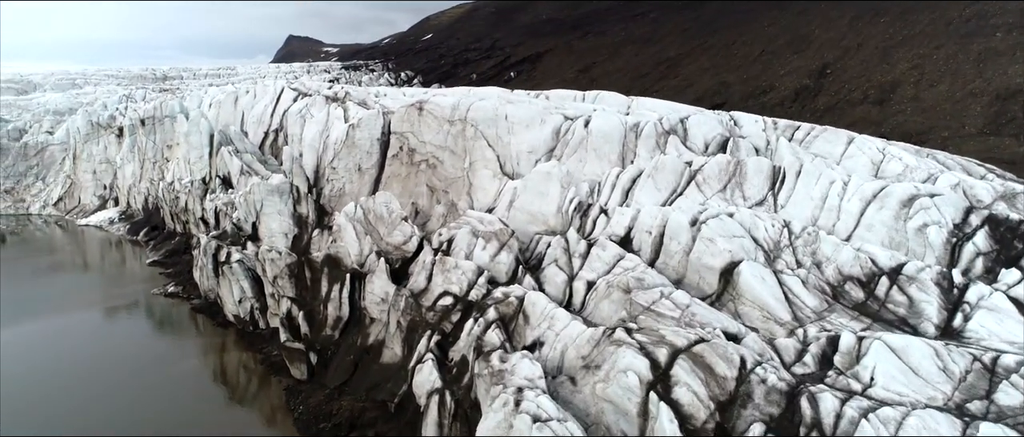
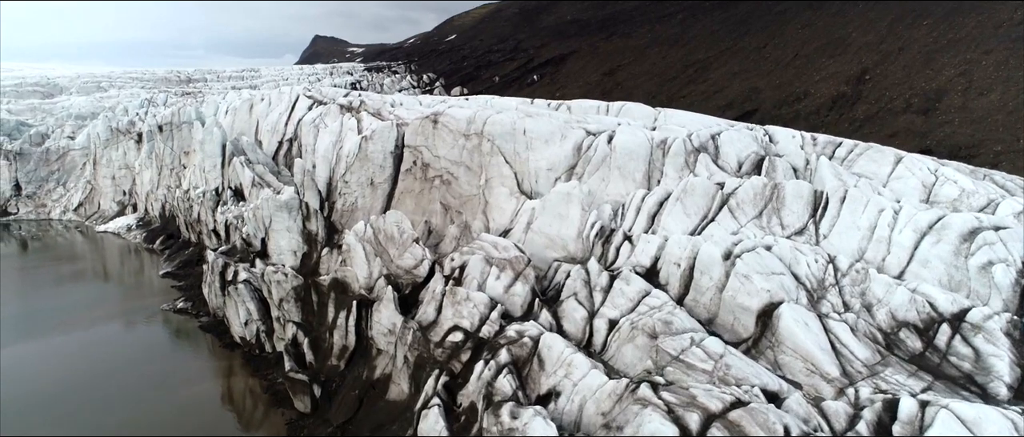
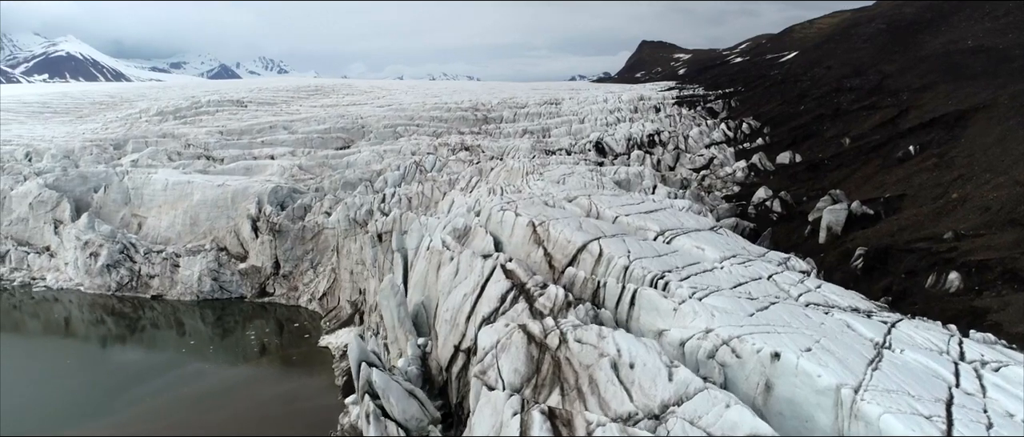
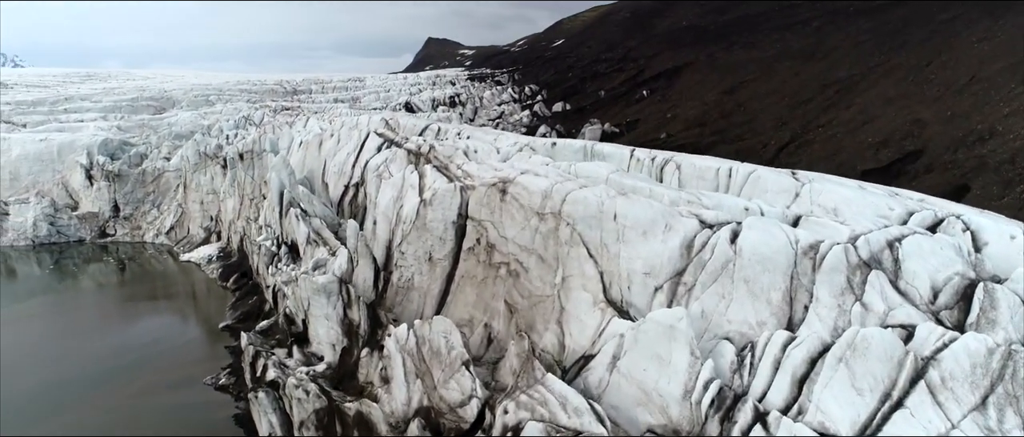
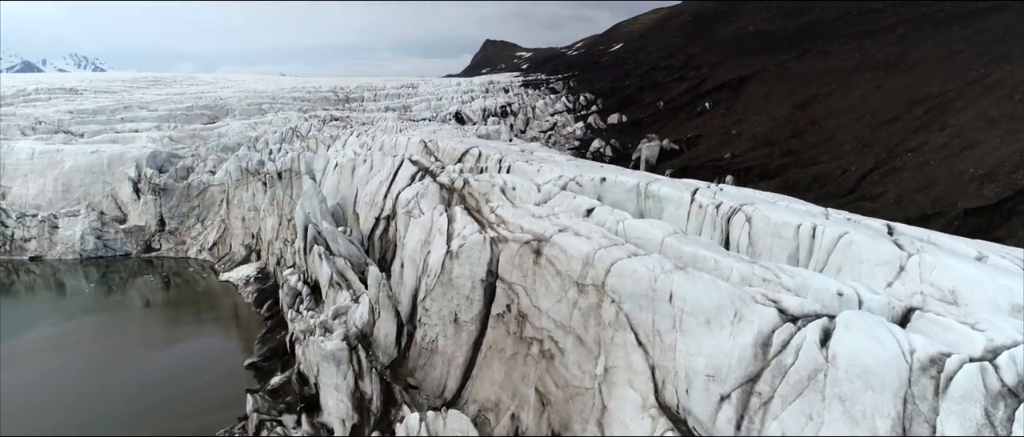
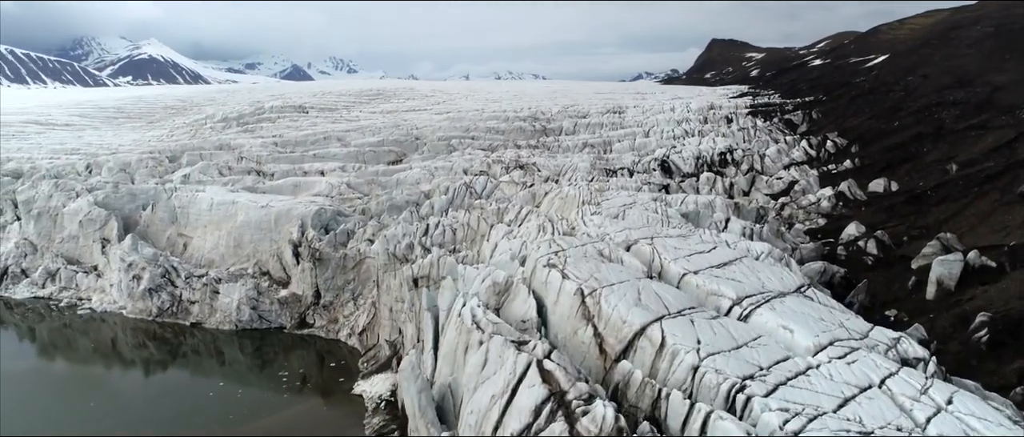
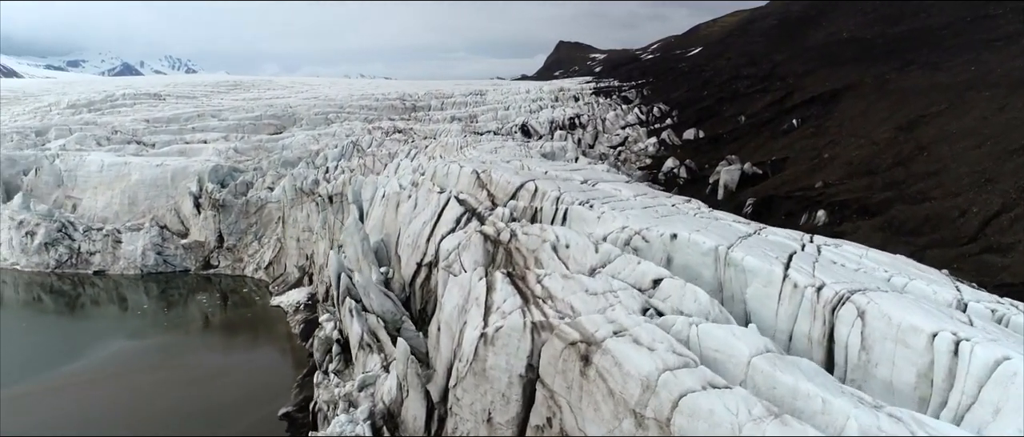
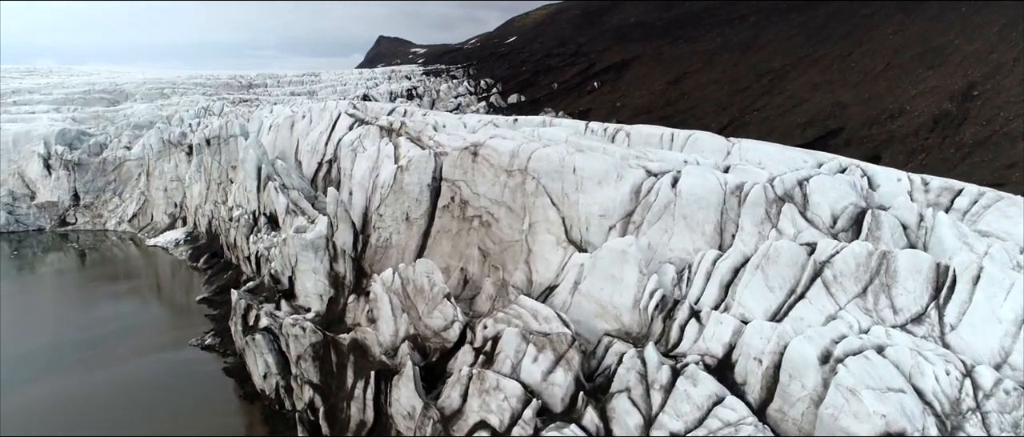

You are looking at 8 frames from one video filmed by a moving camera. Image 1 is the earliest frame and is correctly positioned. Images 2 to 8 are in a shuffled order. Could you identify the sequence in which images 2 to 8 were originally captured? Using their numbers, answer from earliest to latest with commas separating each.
2, 8, 4, 5, 7, 3, 6
